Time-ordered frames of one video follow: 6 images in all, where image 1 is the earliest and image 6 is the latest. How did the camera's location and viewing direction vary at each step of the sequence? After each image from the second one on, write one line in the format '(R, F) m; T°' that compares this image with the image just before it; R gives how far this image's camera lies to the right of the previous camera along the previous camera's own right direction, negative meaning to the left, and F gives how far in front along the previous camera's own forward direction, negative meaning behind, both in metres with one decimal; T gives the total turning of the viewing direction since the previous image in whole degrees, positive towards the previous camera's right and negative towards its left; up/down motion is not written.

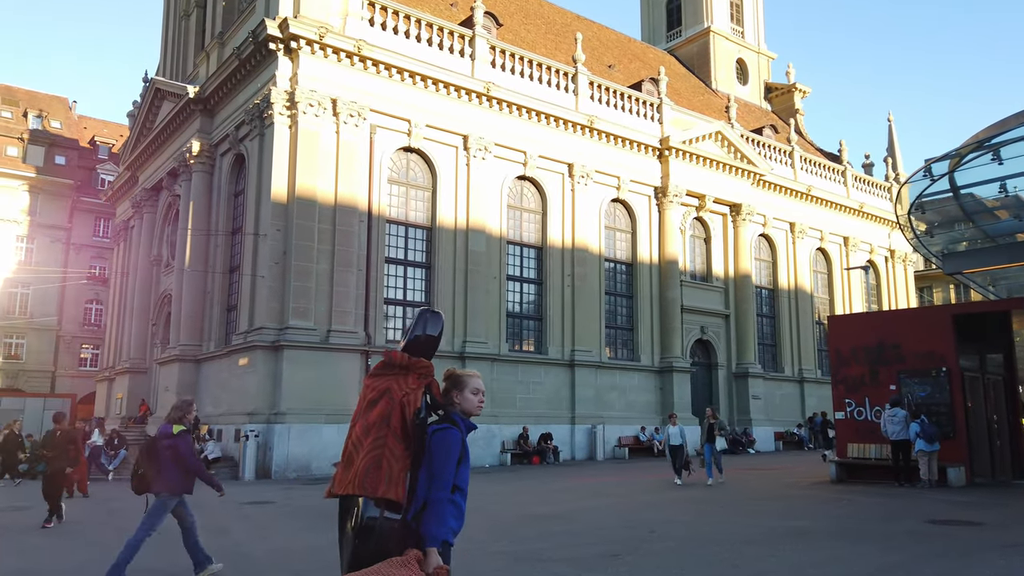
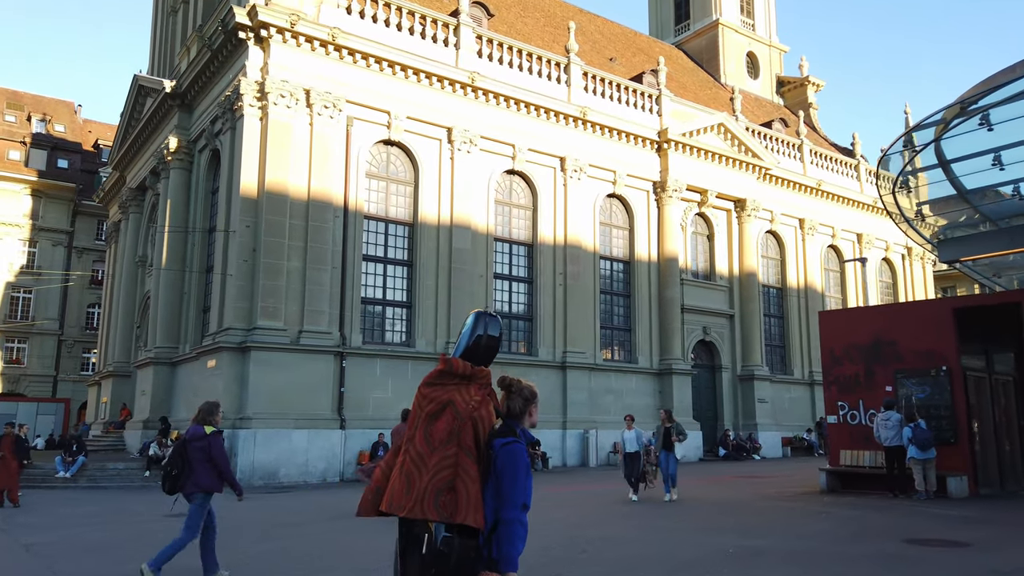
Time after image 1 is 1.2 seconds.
(+1.1, +1.2) m; -2°
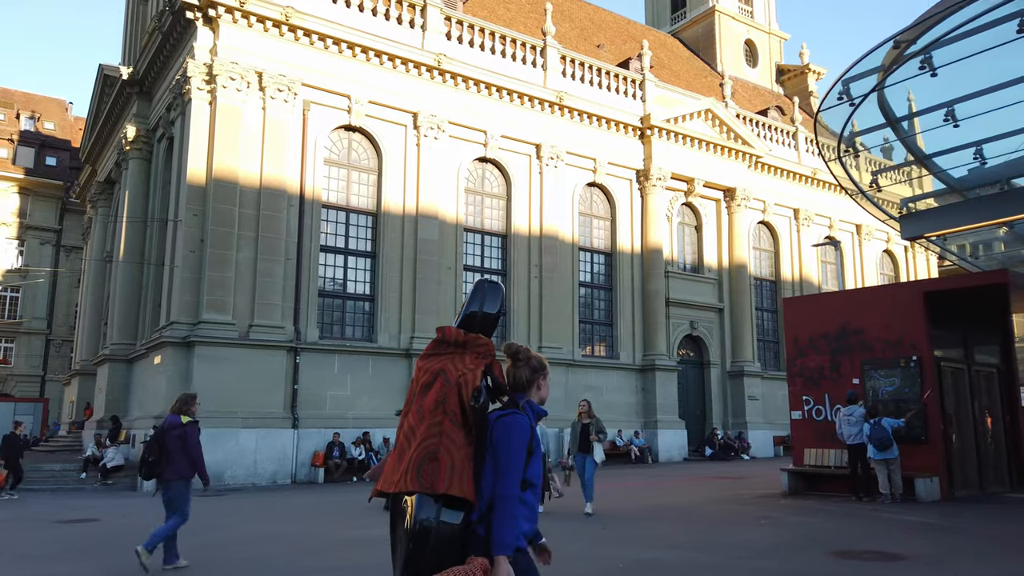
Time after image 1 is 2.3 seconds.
(+1.4, +1.2) m; -1°
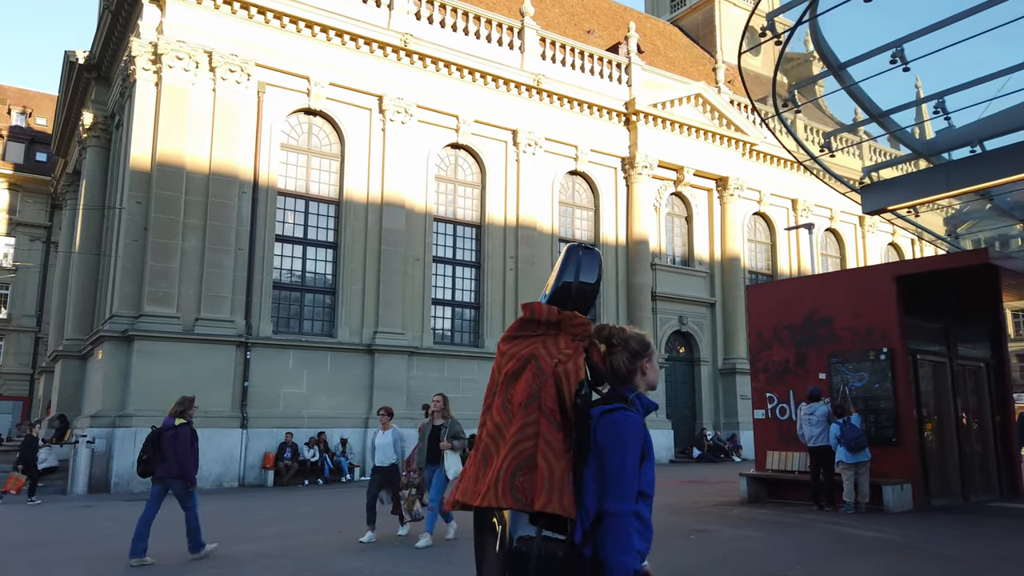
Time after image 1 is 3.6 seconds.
(+1.3, +1.3) m; -1°
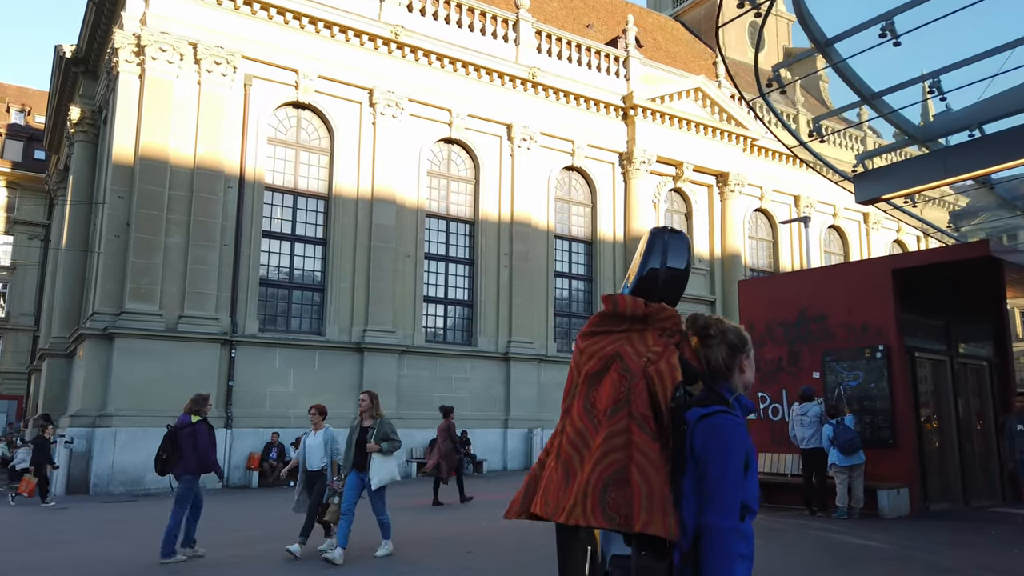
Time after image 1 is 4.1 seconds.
(+0.4, +0.5) m; 0°
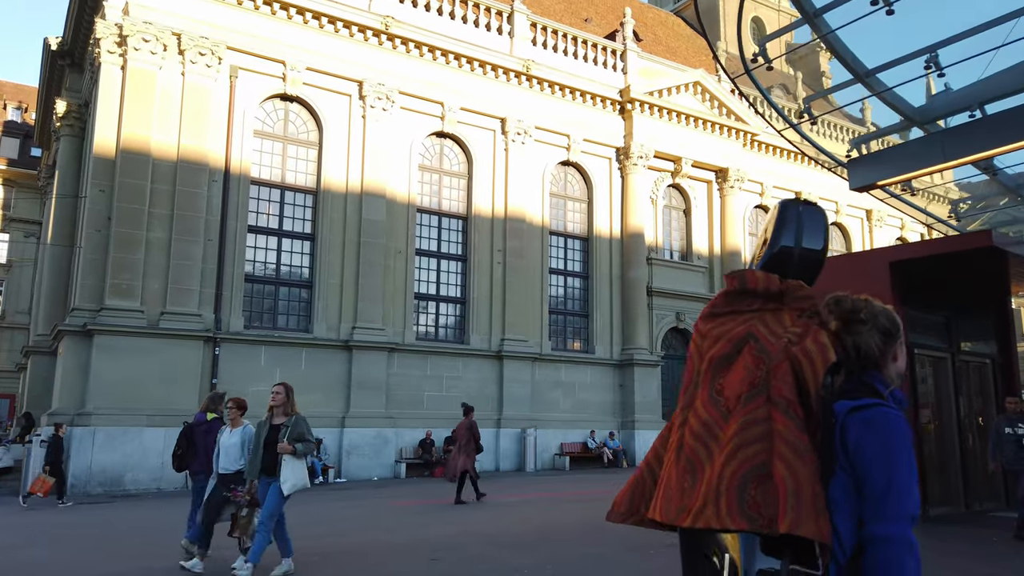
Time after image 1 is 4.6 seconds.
(+0.3, +0.5) m; 0°
